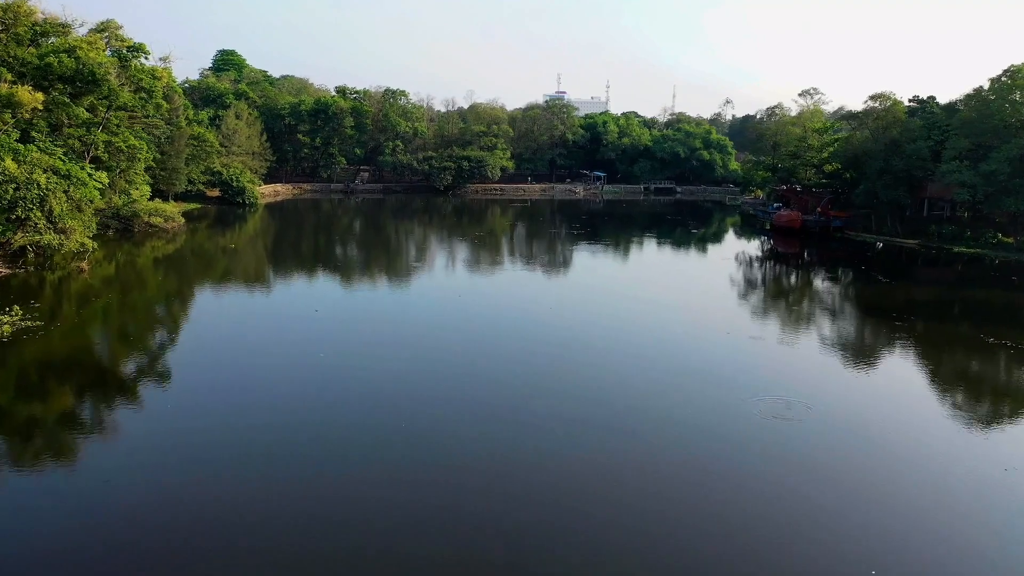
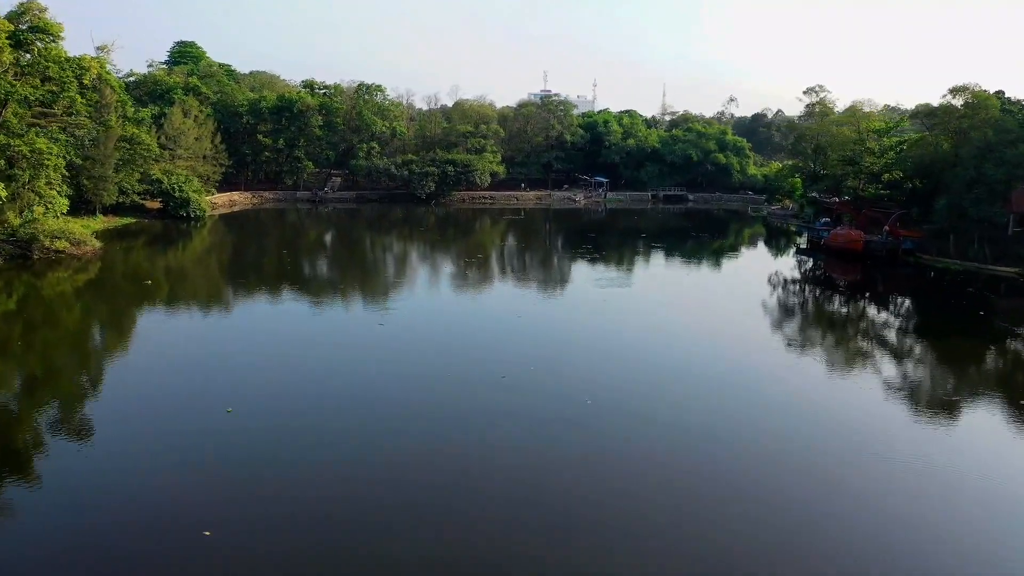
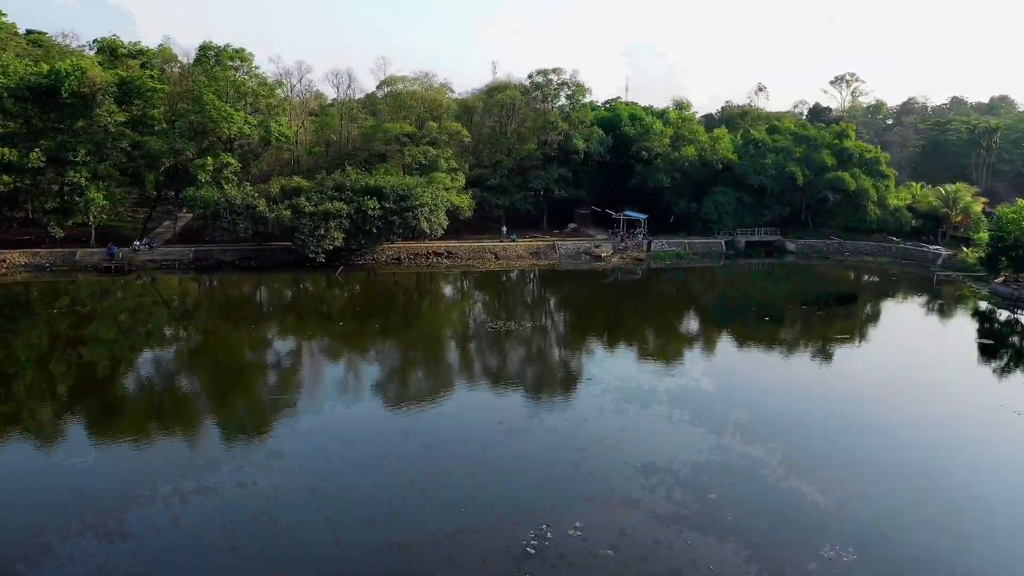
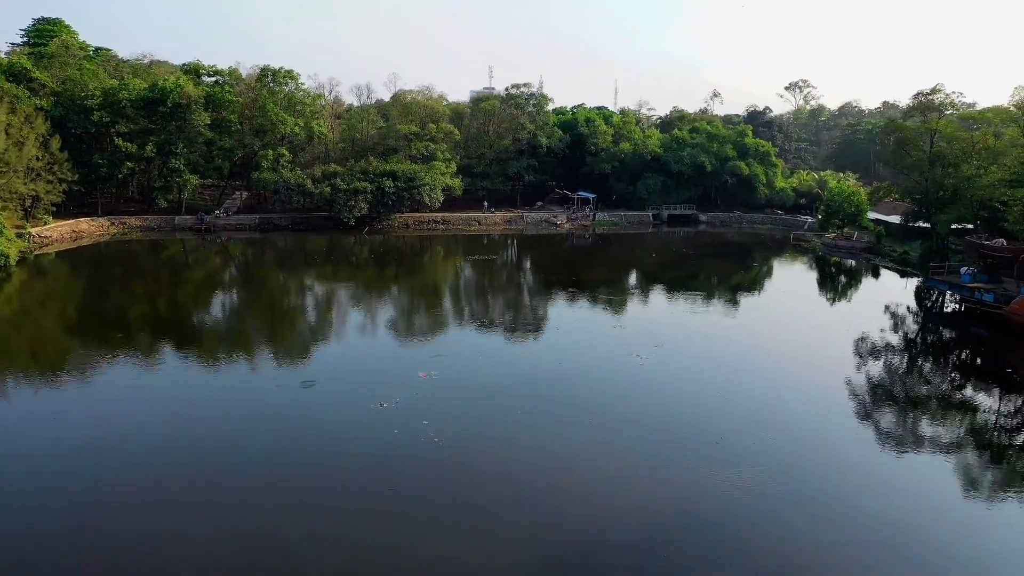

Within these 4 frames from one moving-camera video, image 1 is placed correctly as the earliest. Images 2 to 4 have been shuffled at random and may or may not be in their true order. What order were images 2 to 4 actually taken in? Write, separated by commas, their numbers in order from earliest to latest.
2, 4, 3
